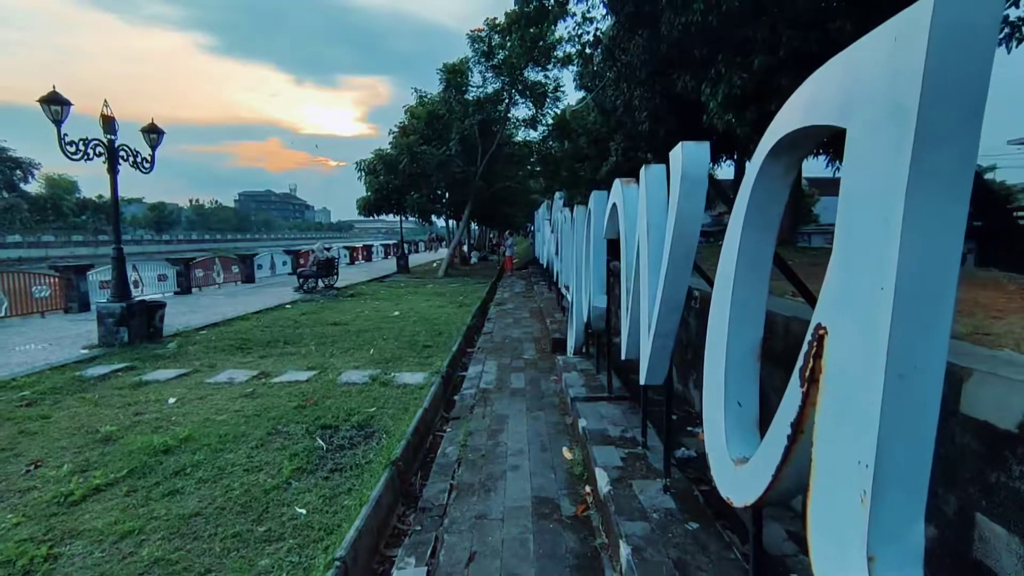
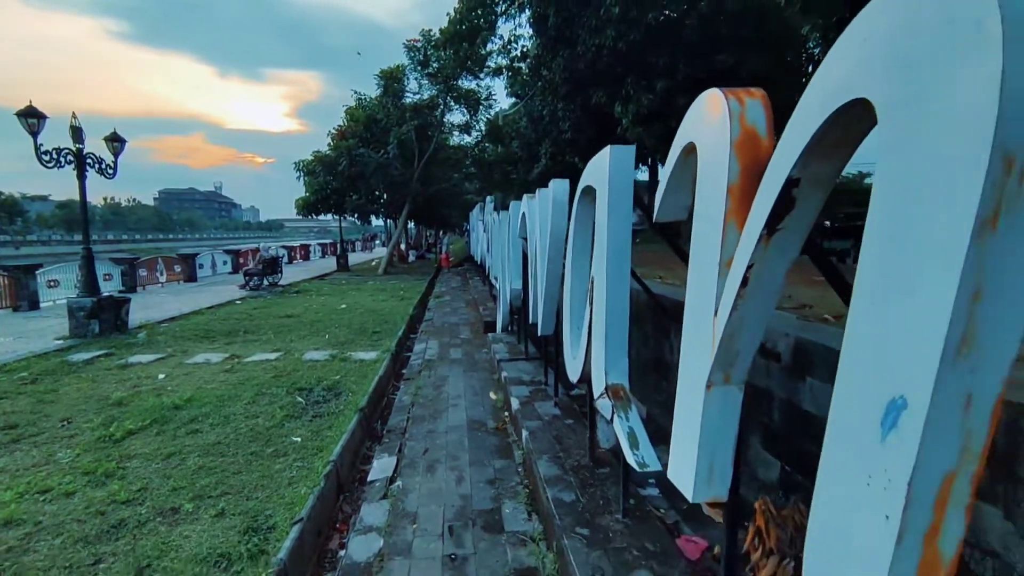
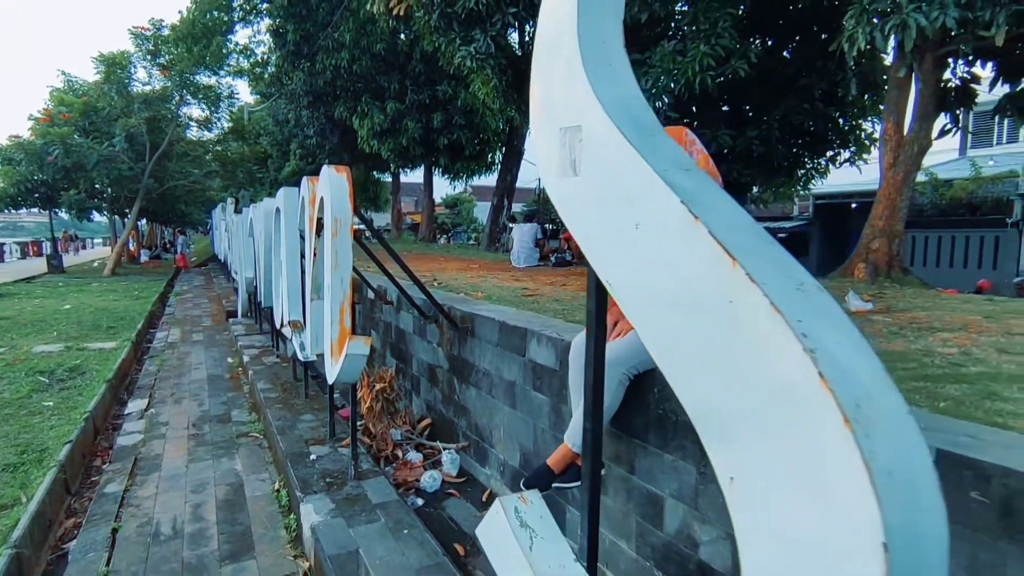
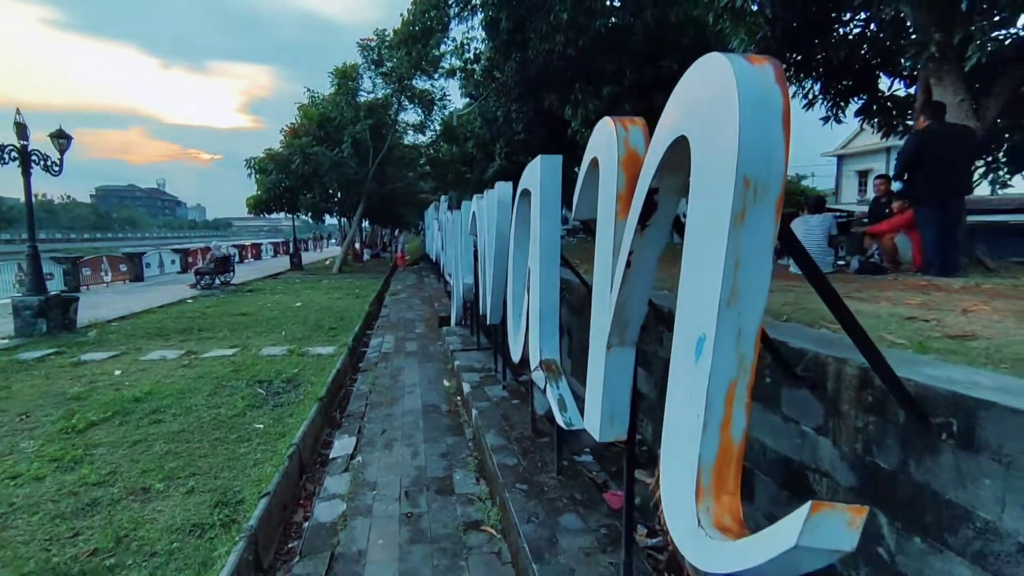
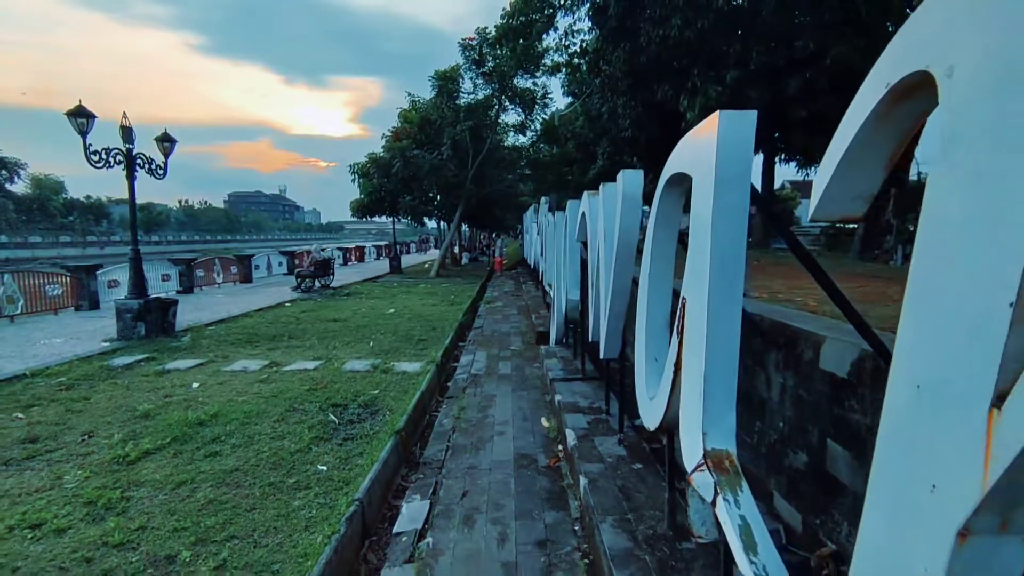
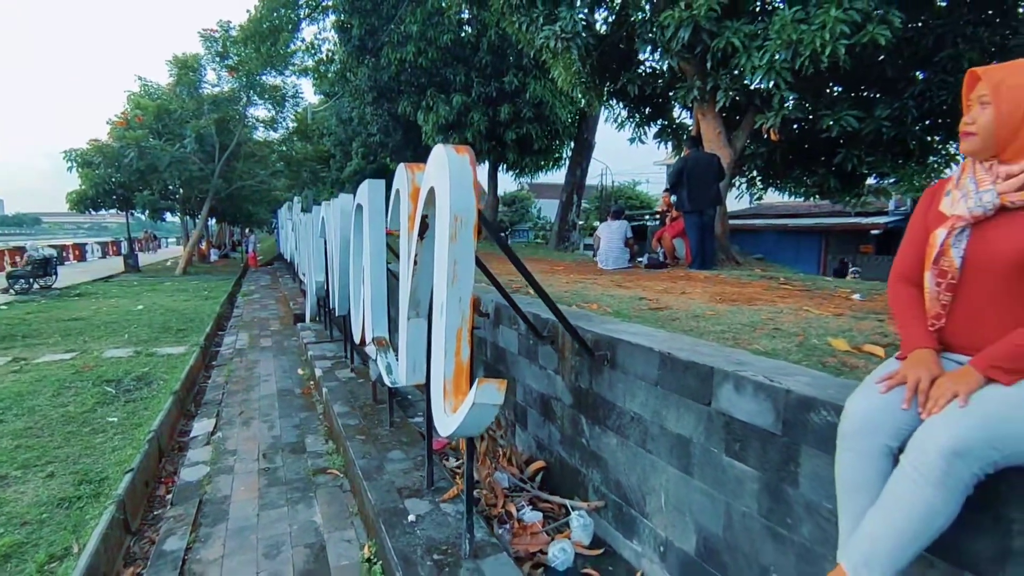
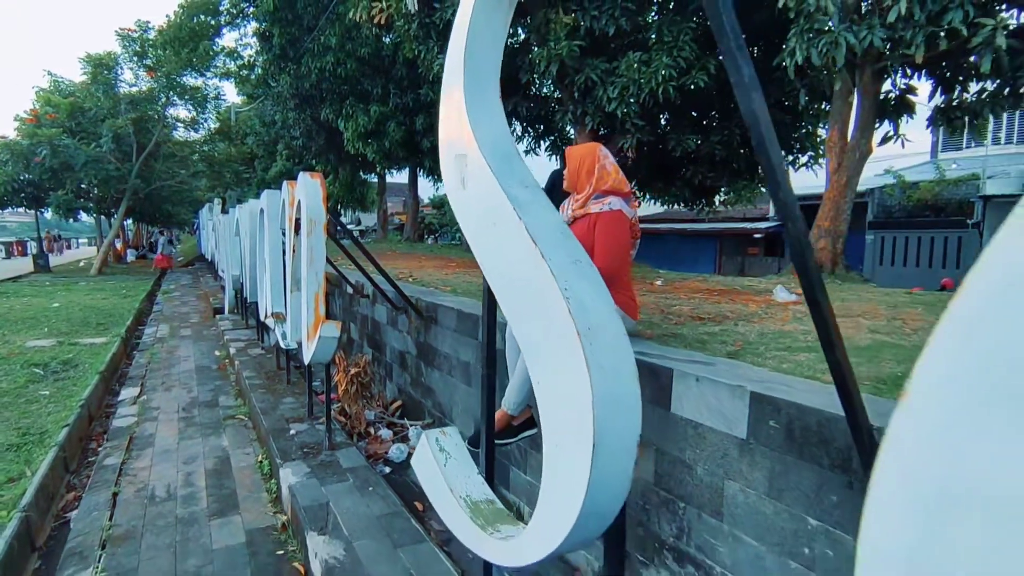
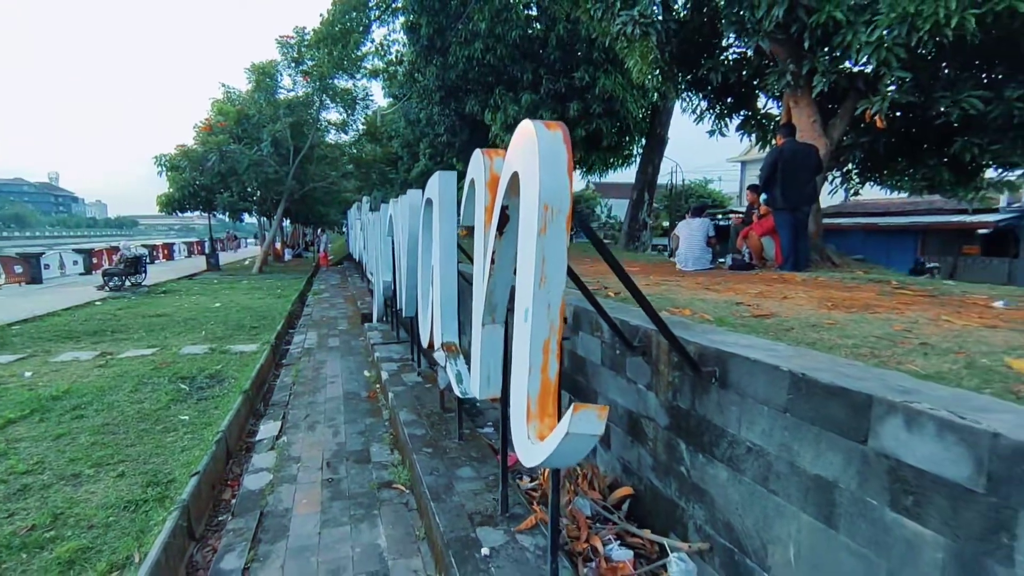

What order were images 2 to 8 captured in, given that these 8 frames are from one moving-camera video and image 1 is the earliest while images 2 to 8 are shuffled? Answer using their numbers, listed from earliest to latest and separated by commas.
5, 2, 4, 8, 6, 3, 7
